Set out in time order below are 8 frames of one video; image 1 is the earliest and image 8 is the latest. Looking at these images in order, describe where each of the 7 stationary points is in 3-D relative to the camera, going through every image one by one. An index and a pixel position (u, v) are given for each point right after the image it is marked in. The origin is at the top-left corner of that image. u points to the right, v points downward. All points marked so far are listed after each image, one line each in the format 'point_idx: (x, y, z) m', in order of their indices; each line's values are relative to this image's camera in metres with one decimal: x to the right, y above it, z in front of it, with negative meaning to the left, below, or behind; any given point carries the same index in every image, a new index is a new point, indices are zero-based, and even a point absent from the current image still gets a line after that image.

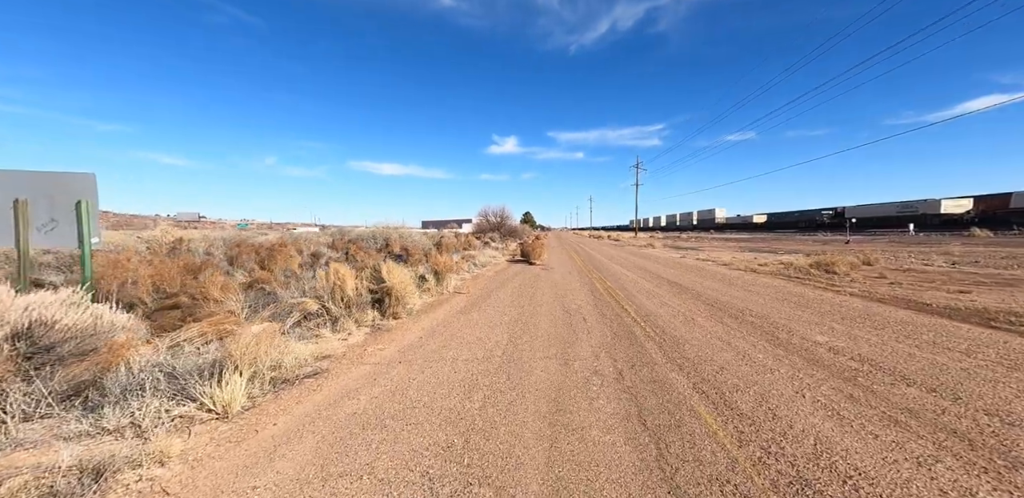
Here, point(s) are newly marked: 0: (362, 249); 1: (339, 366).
0: (-6.6, 0.0, +15.7) m
1: (-2.2, -1.5, +4.6) m
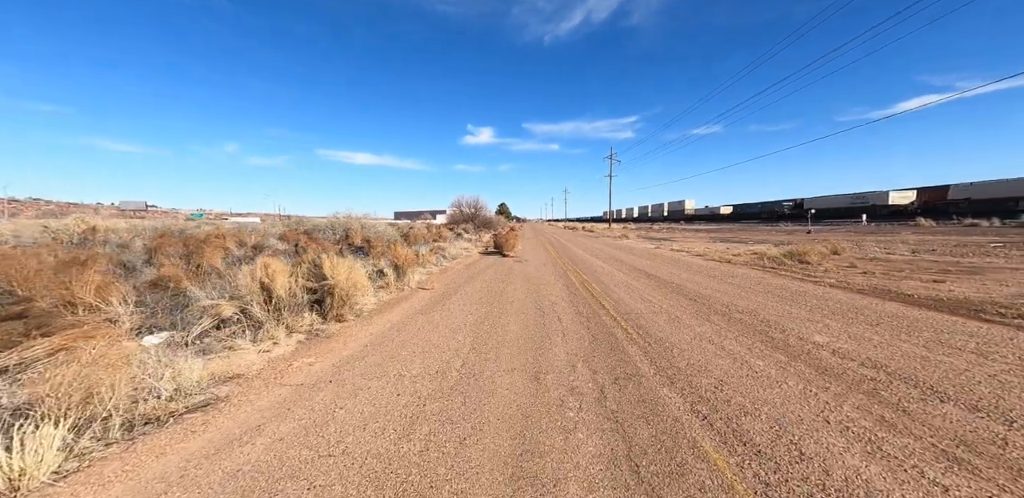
0: (-7.8, +0.3, +14.3) m
1: (-2.7, -1.4, +3.6) m
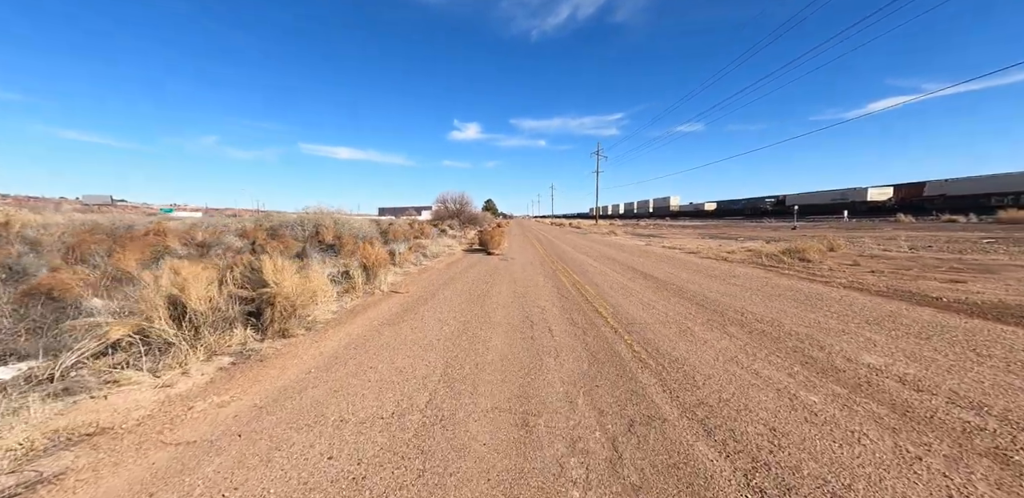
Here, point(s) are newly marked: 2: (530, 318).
0: (-8.3, +0.4, +13.0) m
1: (-2.8, -1.4, +2.4) m
2: (+0.3, -1.3, +6.6) m
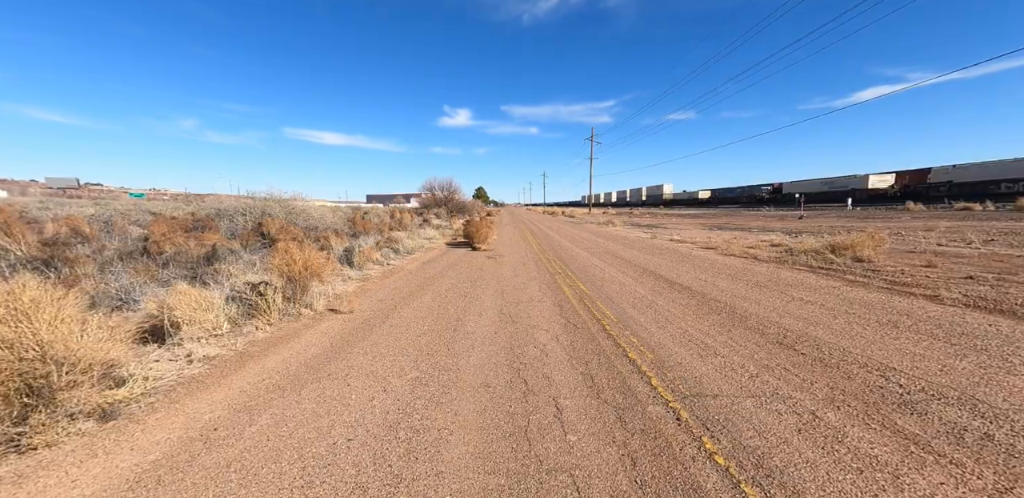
0: (-8.7, +0.4, +10.2) m
1: (-2.9, -1.7, -0.2) m
2: (+0.1, -1.4, +4.1) m
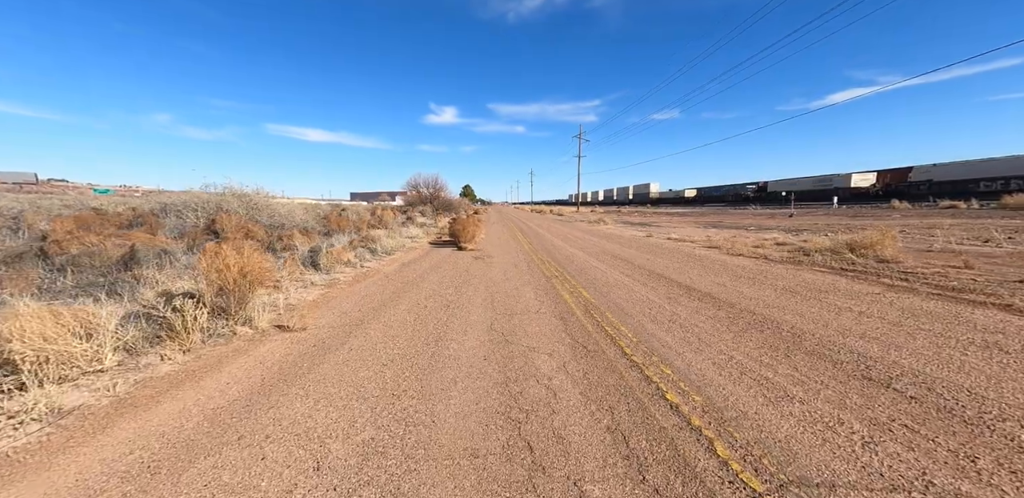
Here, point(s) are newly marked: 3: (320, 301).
0: (-8.9, +0.4, +8.5) m
1: (-2.8, -1.7, -1.6) m
2: (+0.1, -1.4, +2.8) m
3: (-4.1, -1.1, +7.7) m
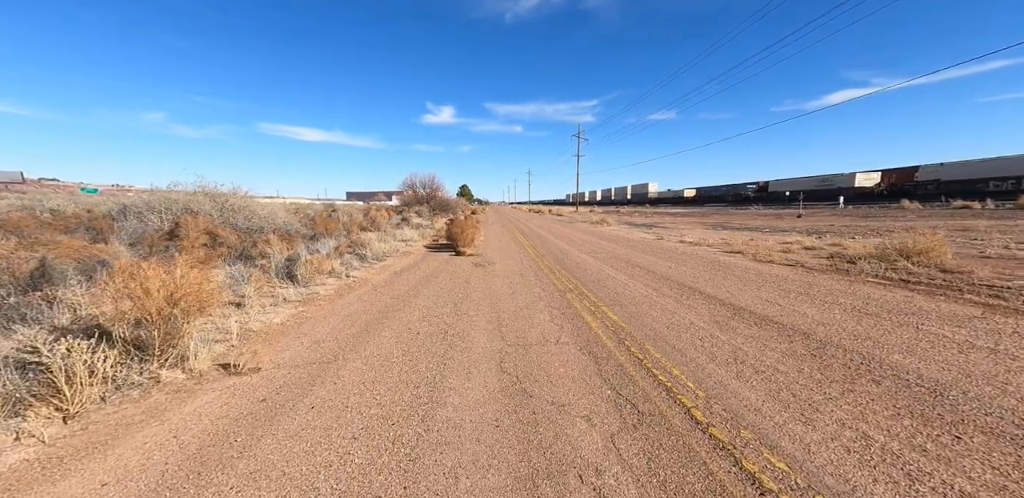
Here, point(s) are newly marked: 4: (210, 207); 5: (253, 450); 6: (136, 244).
0: (-8.8, +0.2, +7.1) m
1: (-2.5, -2.0, -3.0) m
2: (+0.3, -1.6, +1.4) m
3: (-3.9, -1.3, +6.3) m
4: (-10.3, +1.5, +12.3) m
5: (-2.2, -1.6, +3.0) m
6: (-9.6, +0.2, +9.1) m
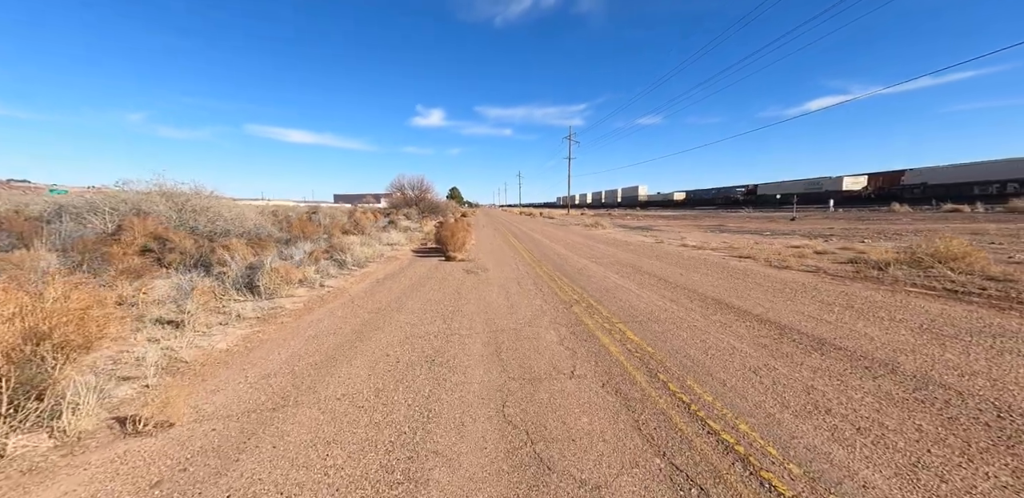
0: (-8.8, +0.1, +5.7) m
1: (-2.3, -2.0, -4.2) m
2: (+0.5, -1.7, +0.3) m
3: (-3.9, -1.4, +5.0) m
4: (-10.4, +1.4, +10.8) m
5: (-2.0, -1.7, +1.8) m
6: (-9.6, +0.1, +7.7) m
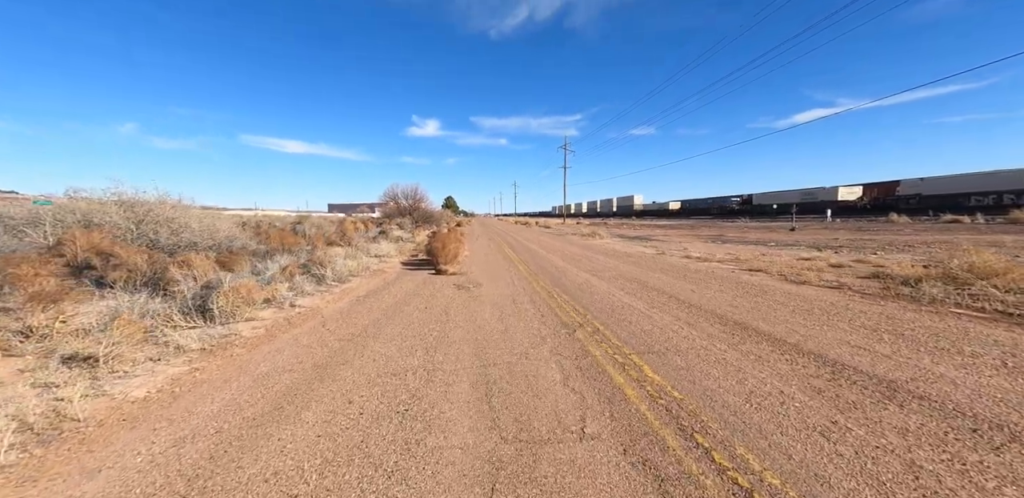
0: (-8.8, -0.2, +4.7) m
1: (-2.2, -2.0, -5.3) m
2: (+0.5, -1.8, -0.8) m
3: (-4.0, -1.7, +3.9) m
4: (-10.6, +1.0, +9.8) m
5: (-2.1, -1.9, +0.8) m
6: (-9.7, -0.3, +6.6) m
